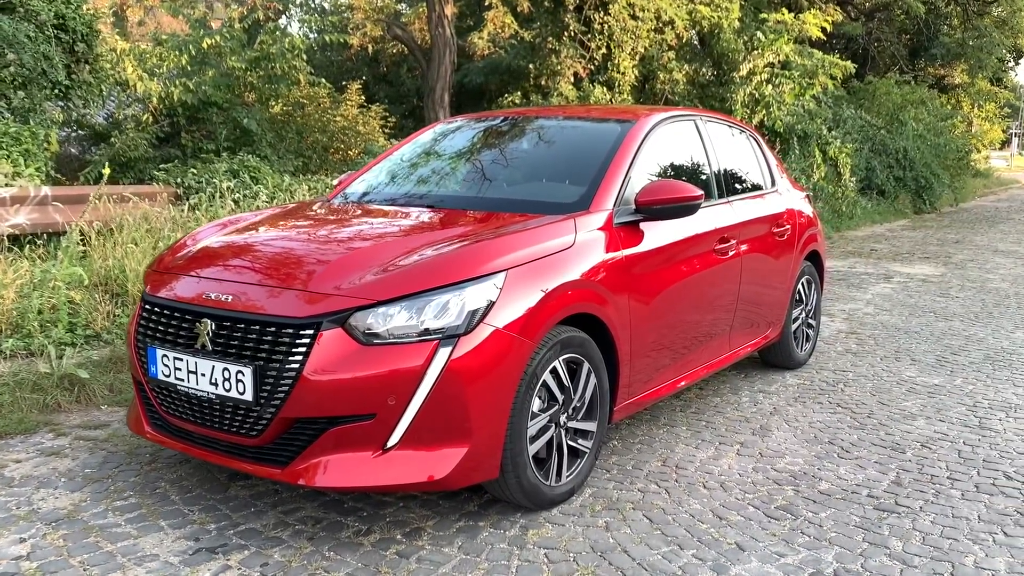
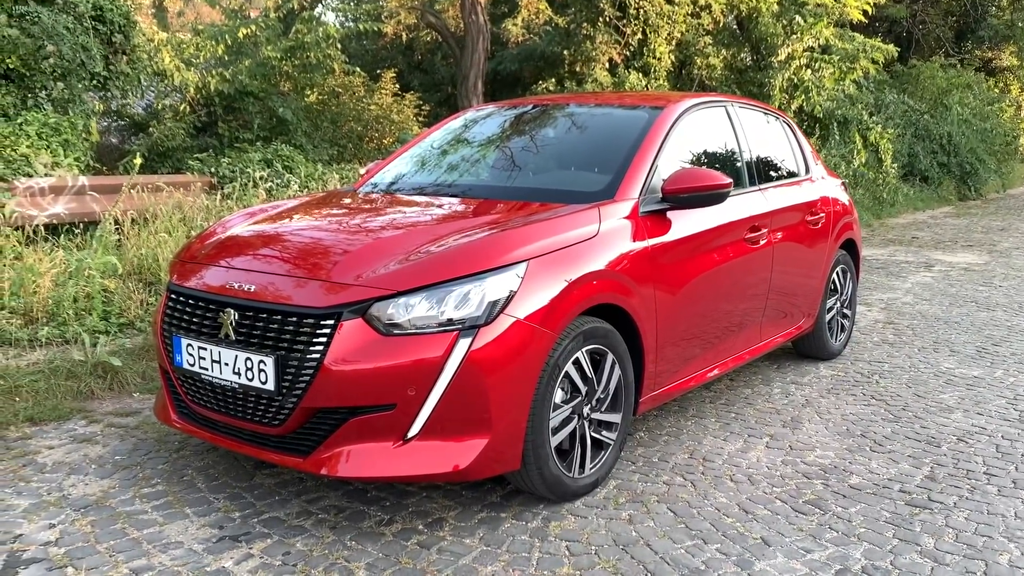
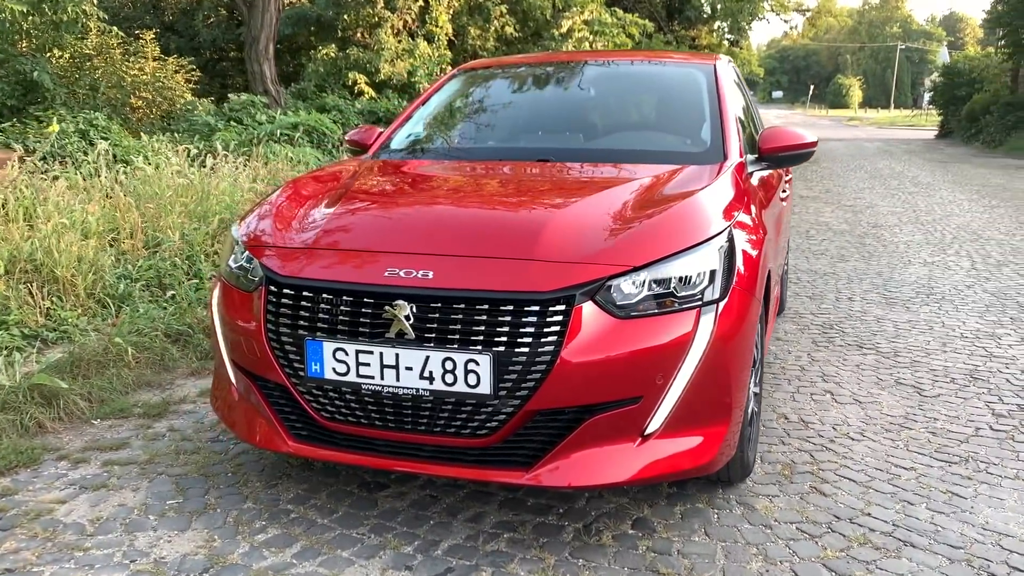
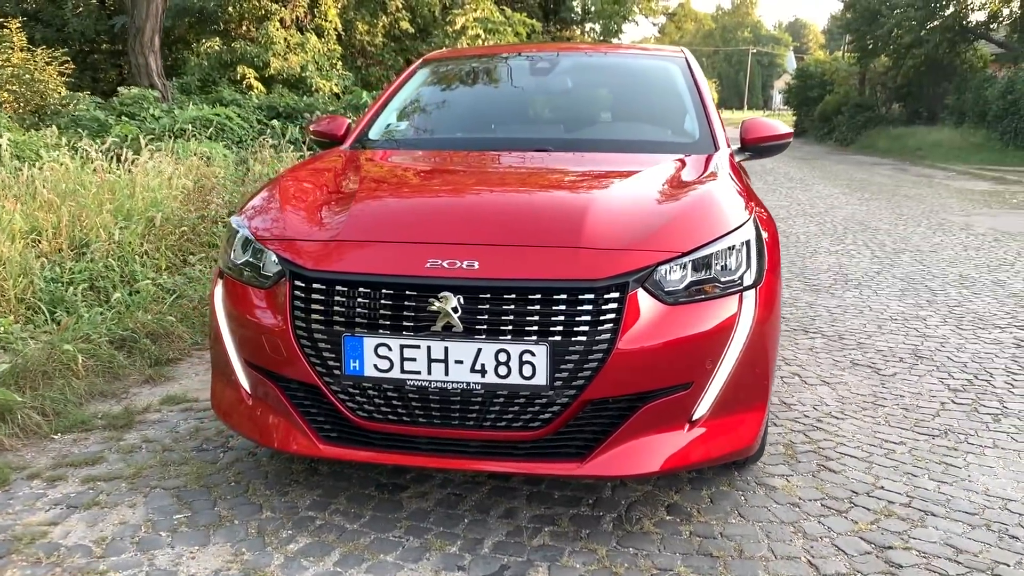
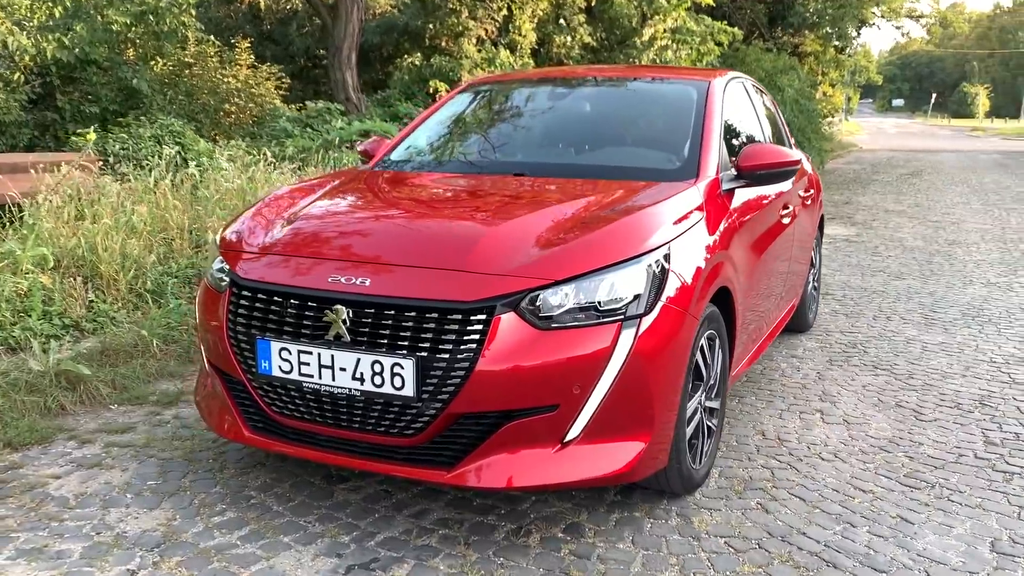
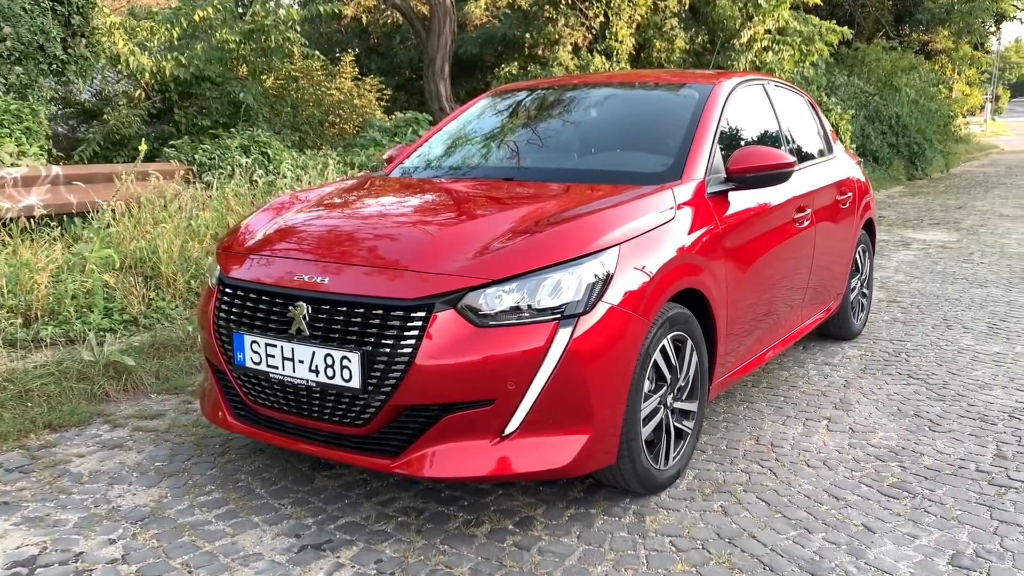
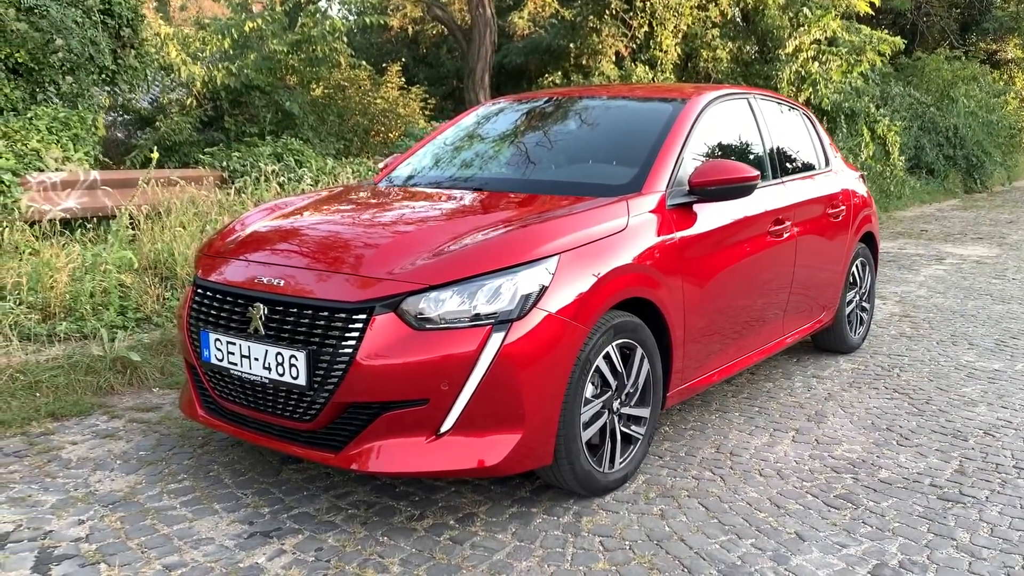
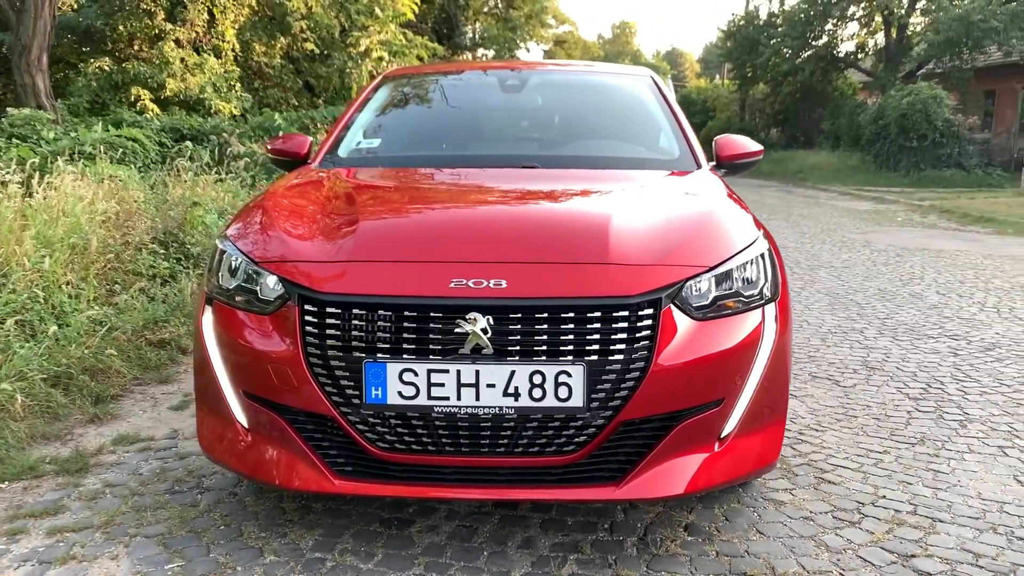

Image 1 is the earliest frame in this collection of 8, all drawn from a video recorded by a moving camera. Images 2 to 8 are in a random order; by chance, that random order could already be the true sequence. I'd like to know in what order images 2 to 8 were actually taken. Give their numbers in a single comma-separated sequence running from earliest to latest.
2, 7, 6, 5, 3, 4, 8
